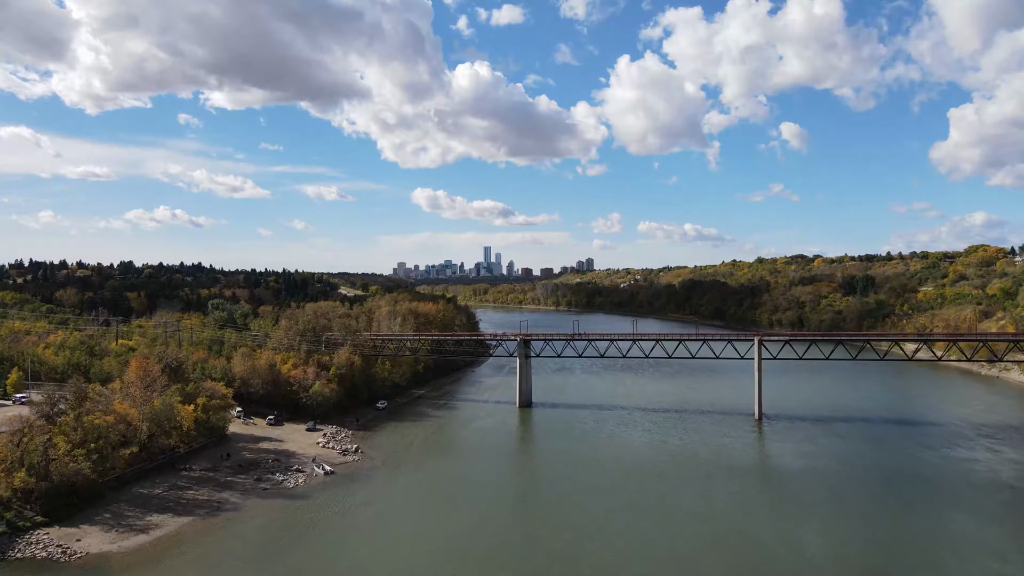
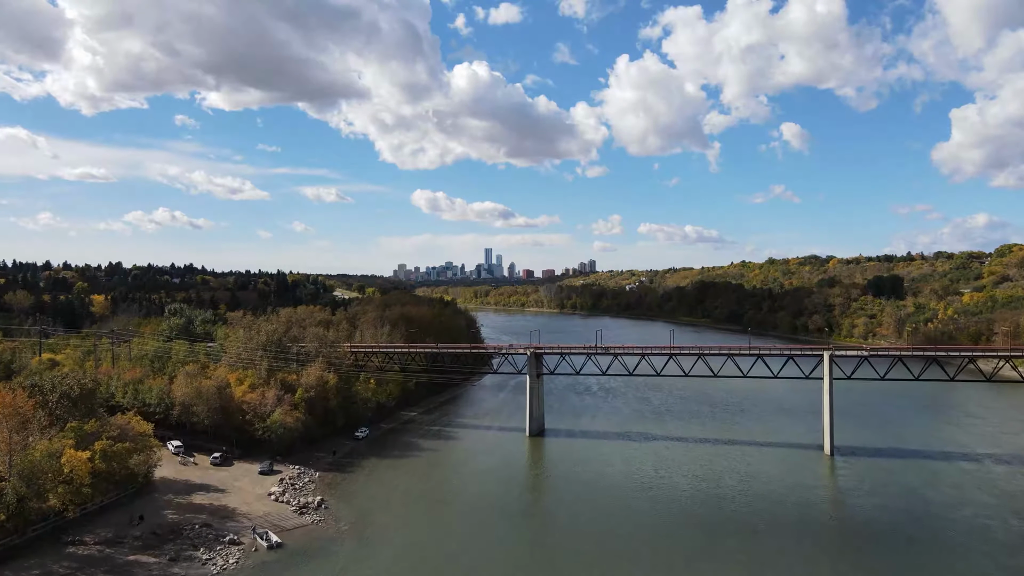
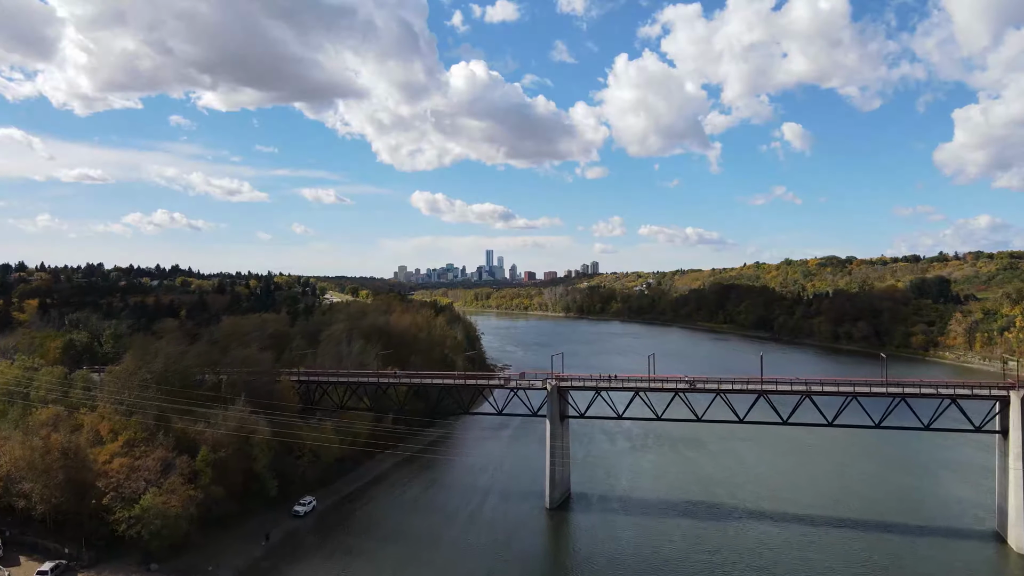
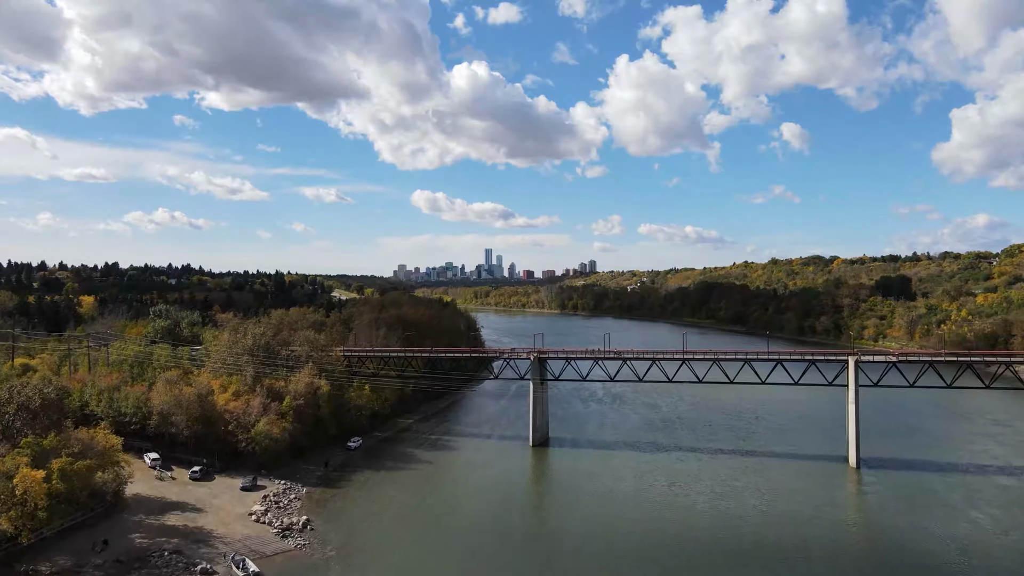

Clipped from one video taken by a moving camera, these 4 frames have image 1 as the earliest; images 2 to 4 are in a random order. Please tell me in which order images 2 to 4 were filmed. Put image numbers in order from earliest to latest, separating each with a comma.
2, 4, 3
